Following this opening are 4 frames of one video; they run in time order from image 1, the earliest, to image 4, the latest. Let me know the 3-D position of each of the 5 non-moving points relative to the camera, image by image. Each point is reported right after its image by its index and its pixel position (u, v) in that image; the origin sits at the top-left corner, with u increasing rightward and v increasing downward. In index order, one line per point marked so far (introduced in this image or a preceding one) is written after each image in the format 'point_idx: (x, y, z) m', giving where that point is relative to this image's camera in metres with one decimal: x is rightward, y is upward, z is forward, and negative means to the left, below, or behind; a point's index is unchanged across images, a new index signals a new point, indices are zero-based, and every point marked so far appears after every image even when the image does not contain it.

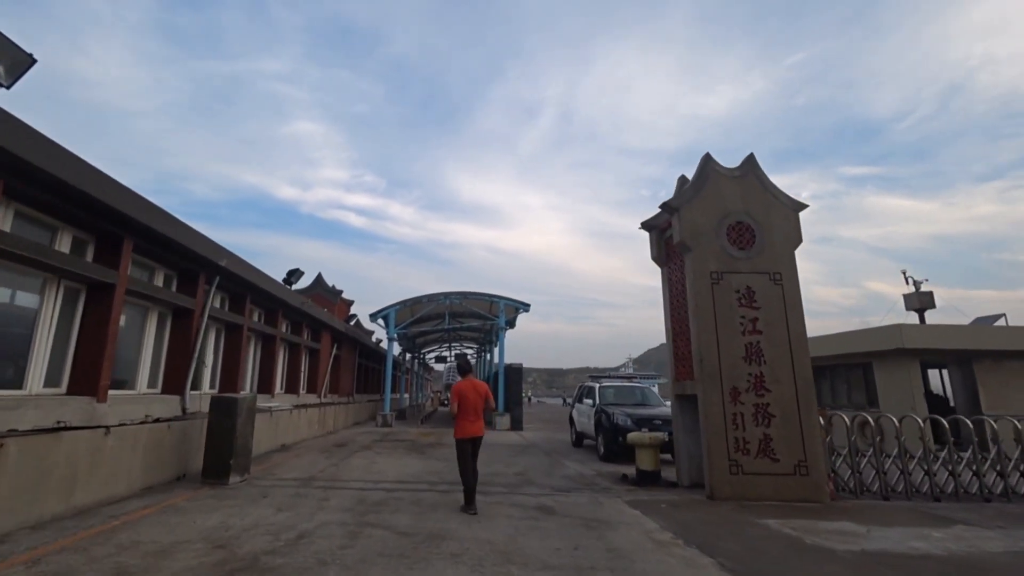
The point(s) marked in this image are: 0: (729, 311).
0: (+3.5, -0.4, +7.1) m
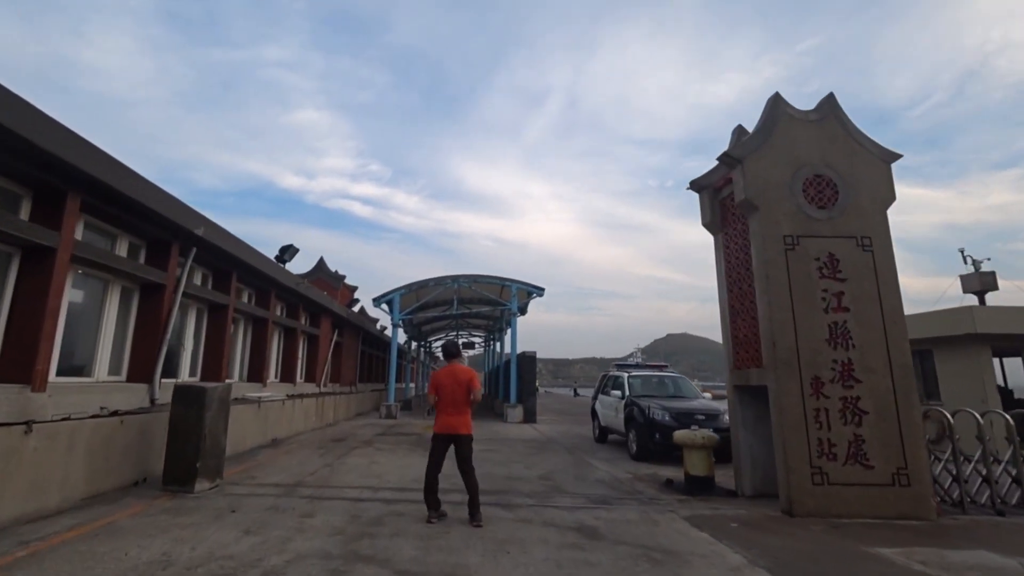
0: (+3.9, +0.1, +5.8) m
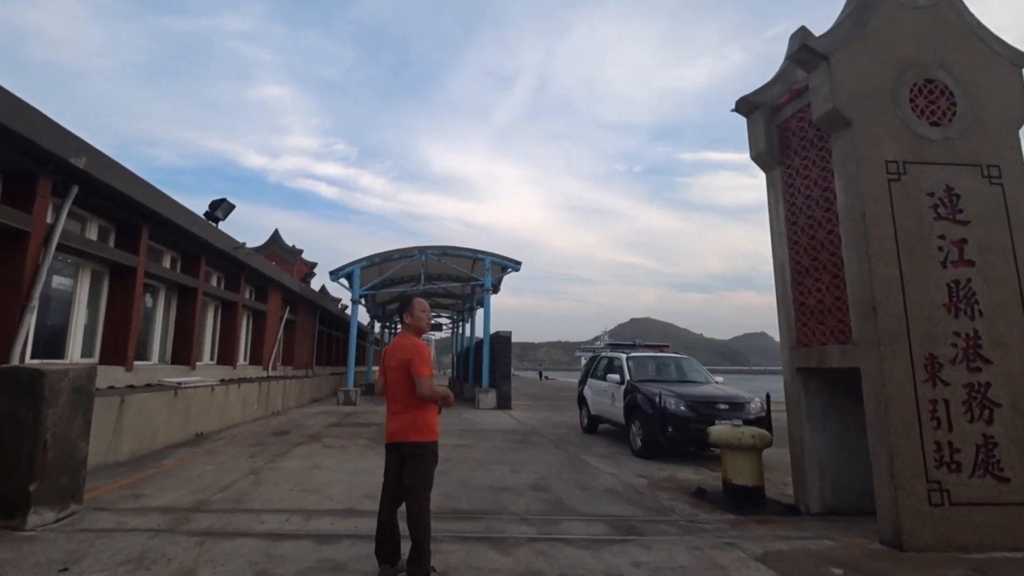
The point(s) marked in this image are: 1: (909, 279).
0: (+3.9, +0.6, +4.2) m
1: (+3.7, +0.1, +4.1) m
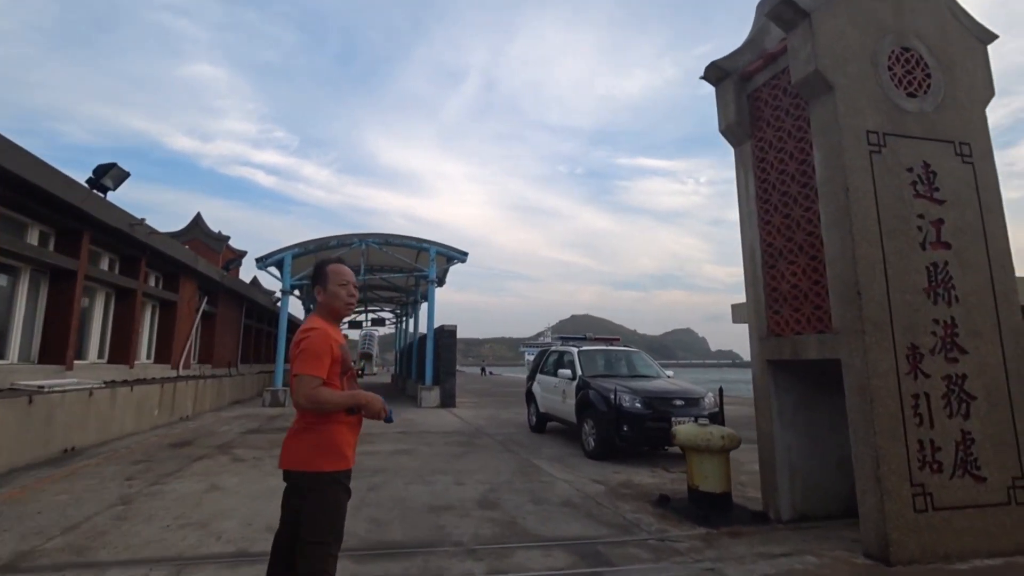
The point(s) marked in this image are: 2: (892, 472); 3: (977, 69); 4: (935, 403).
0: (+3.4, +0.7, +3.8) m
1: (+3.2, +0.2, +3.7) m
2: (+3.0, -1.4, +3.4) m
3: (+4.5, +2.1, +4.2) m
4: (+3.5, -0.9, +3.6) m
